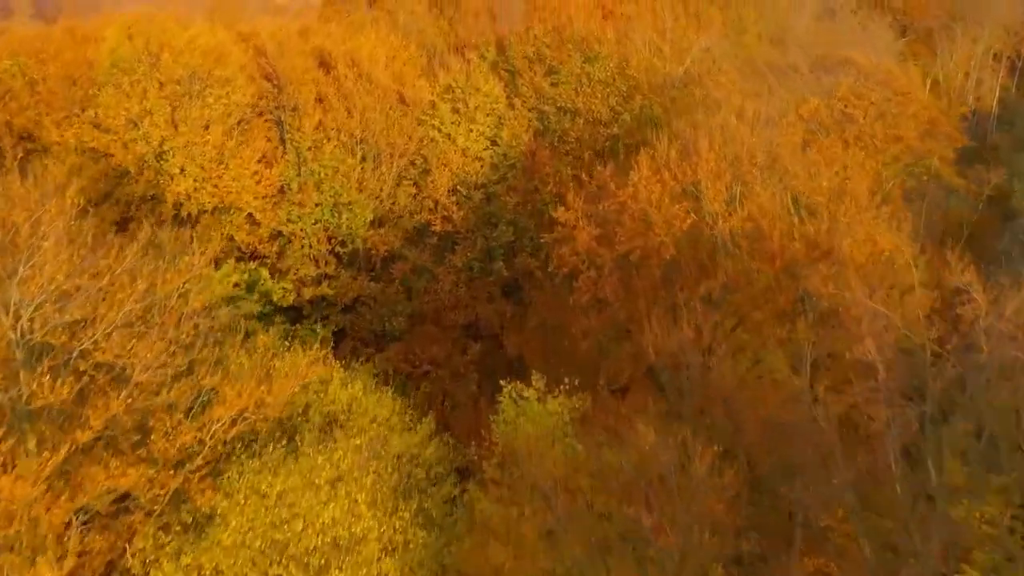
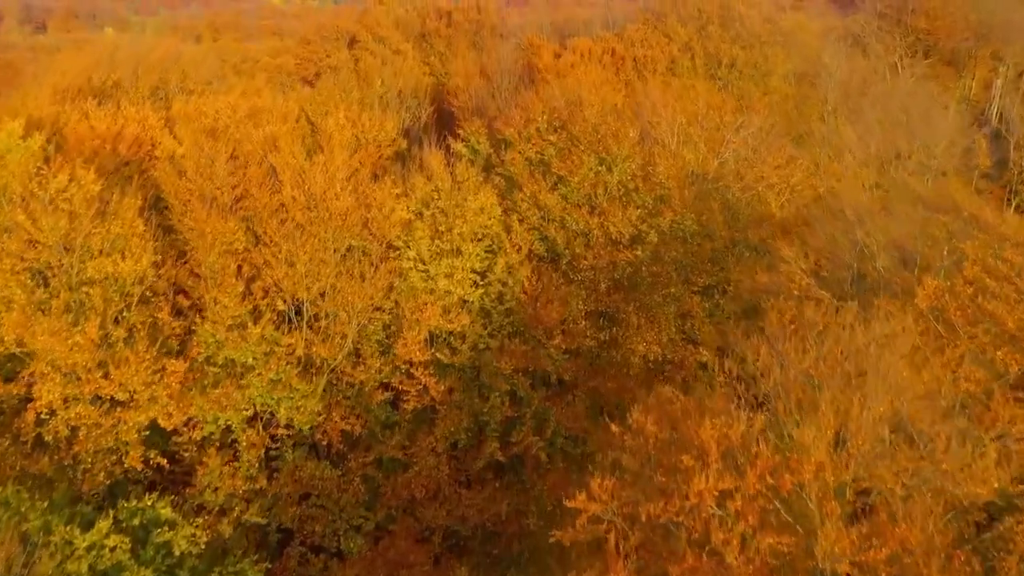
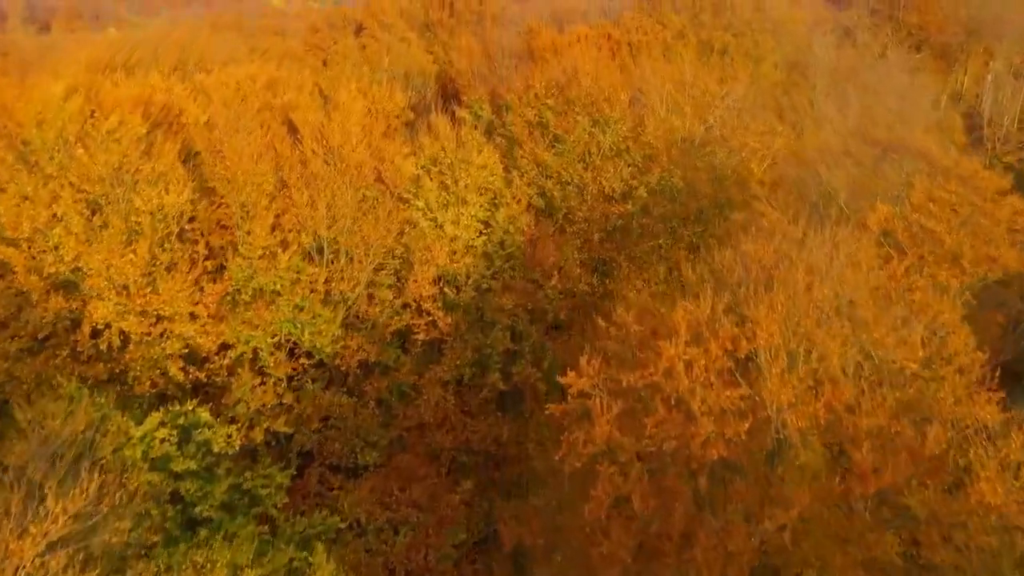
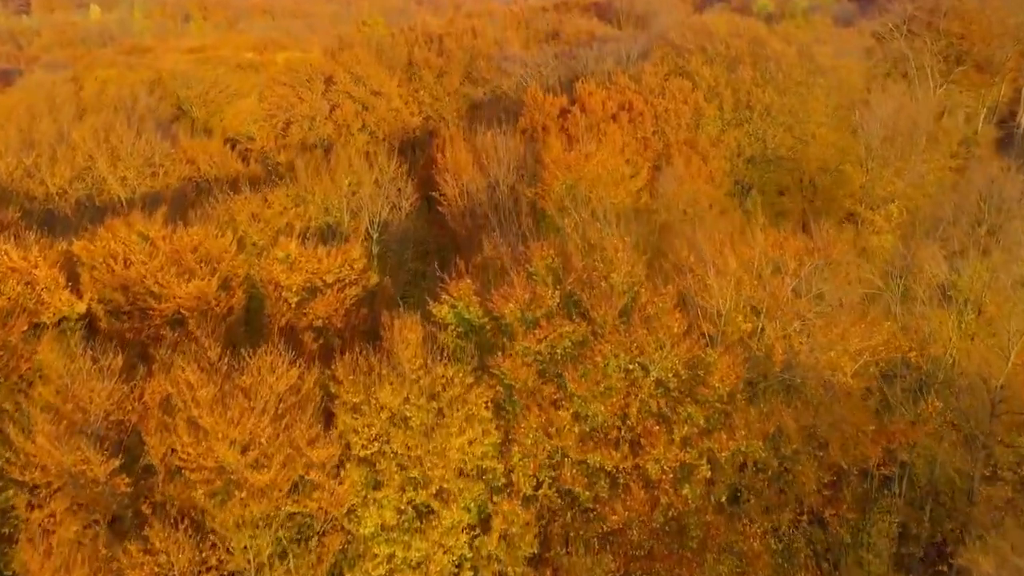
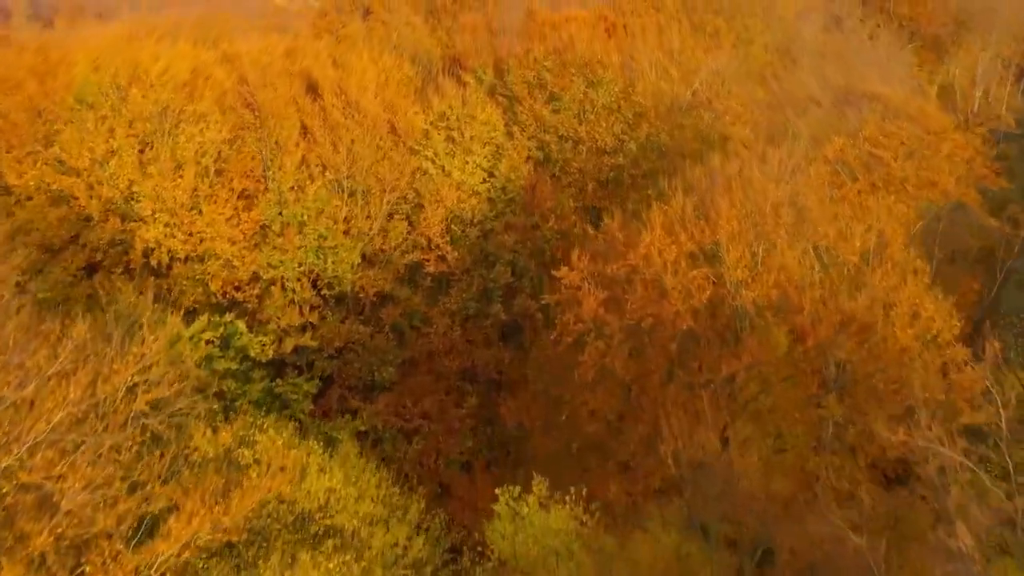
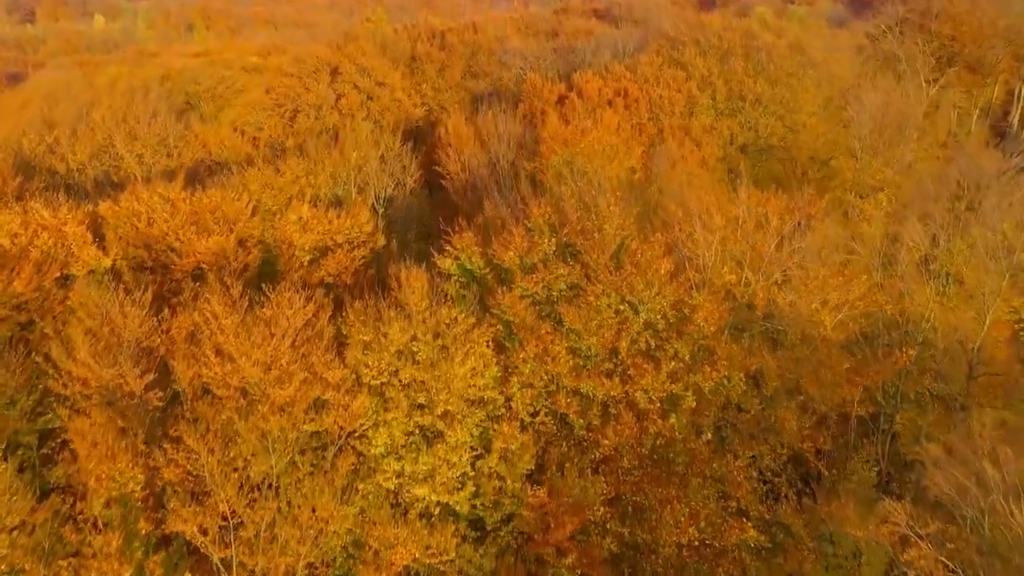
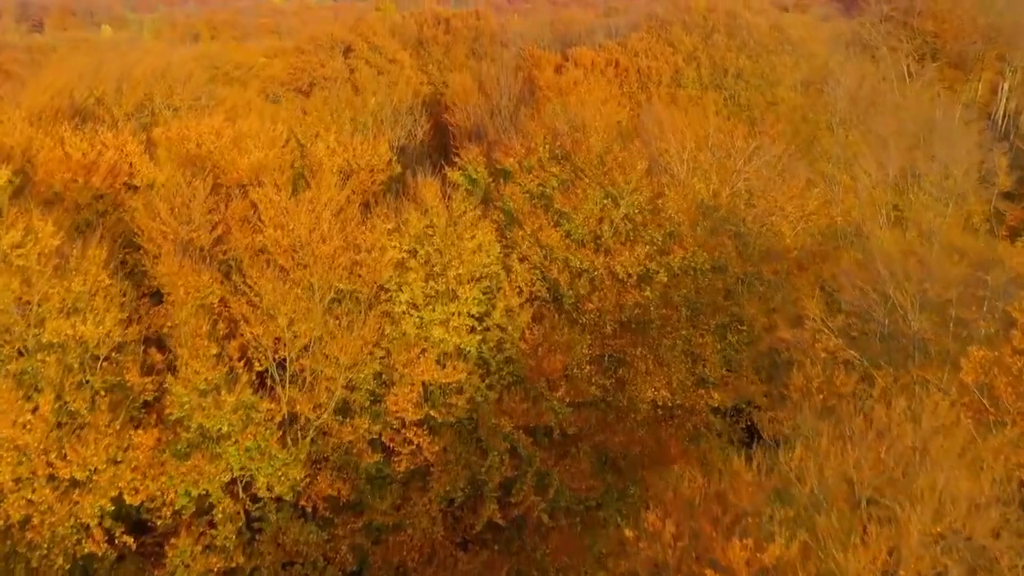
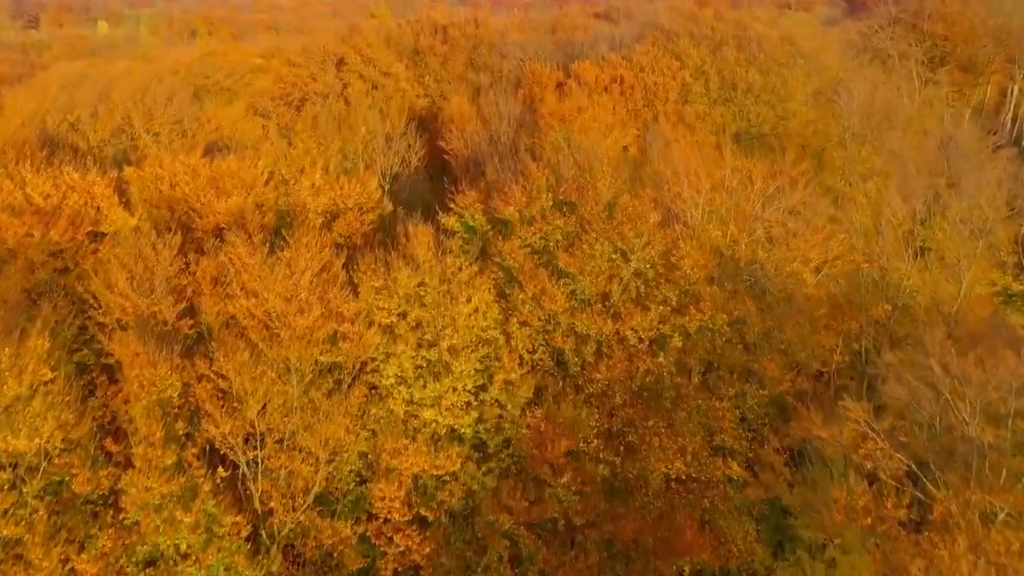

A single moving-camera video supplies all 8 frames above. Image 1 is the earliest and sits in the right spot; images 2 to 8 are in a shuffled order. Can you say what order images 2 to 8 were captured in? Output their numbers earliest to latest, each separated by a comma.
5, 3, 2, 7, 8, 6, 4
